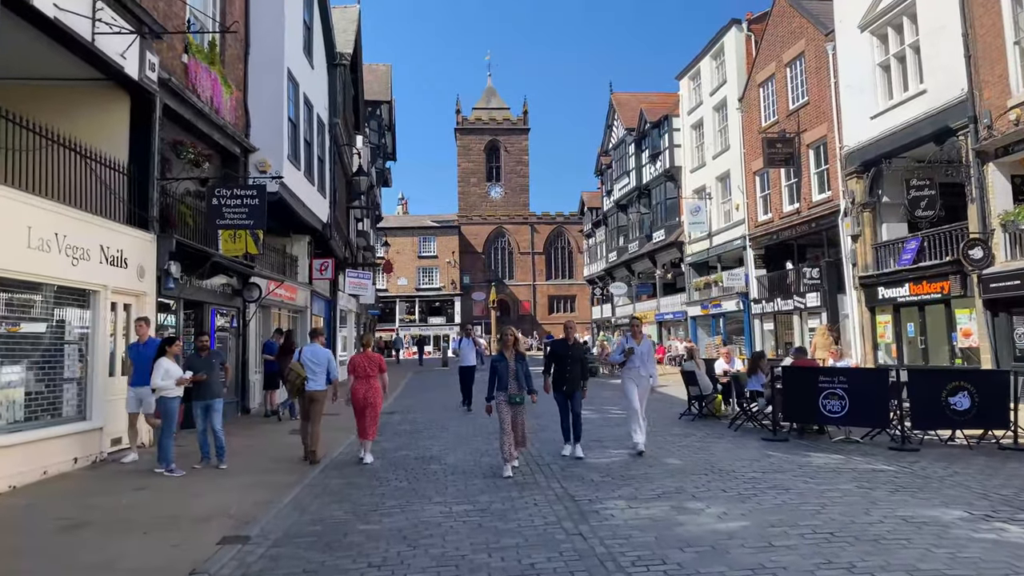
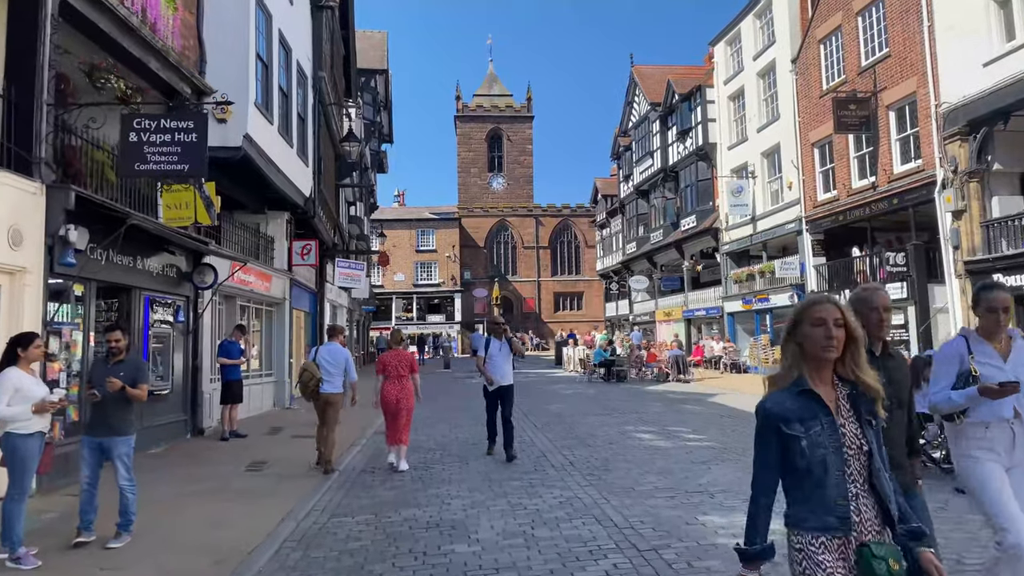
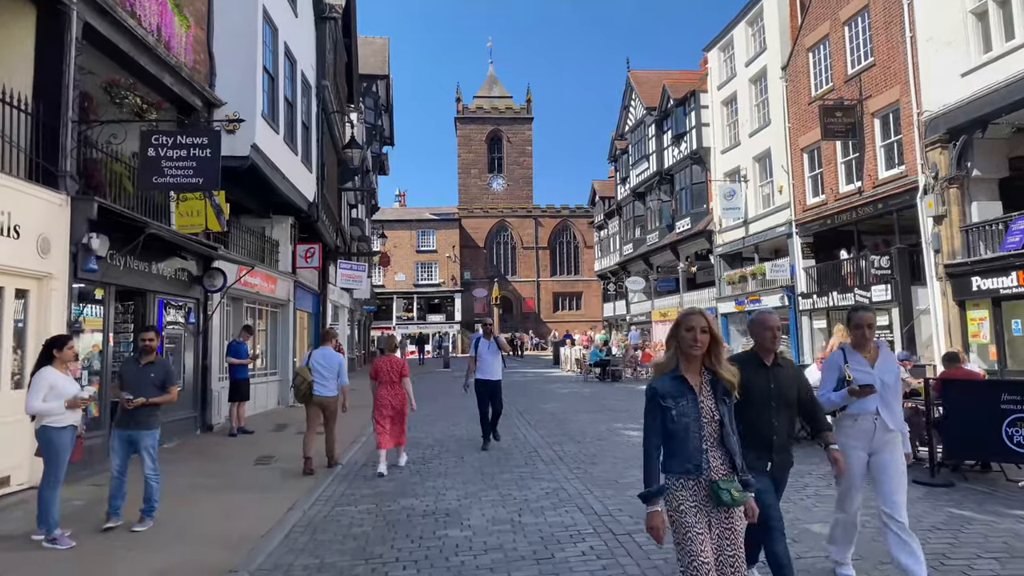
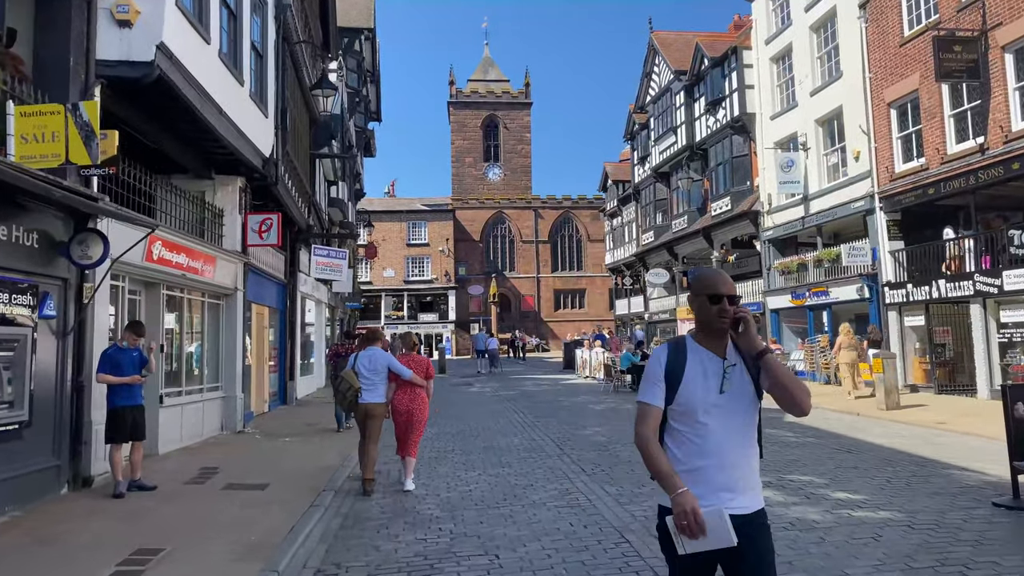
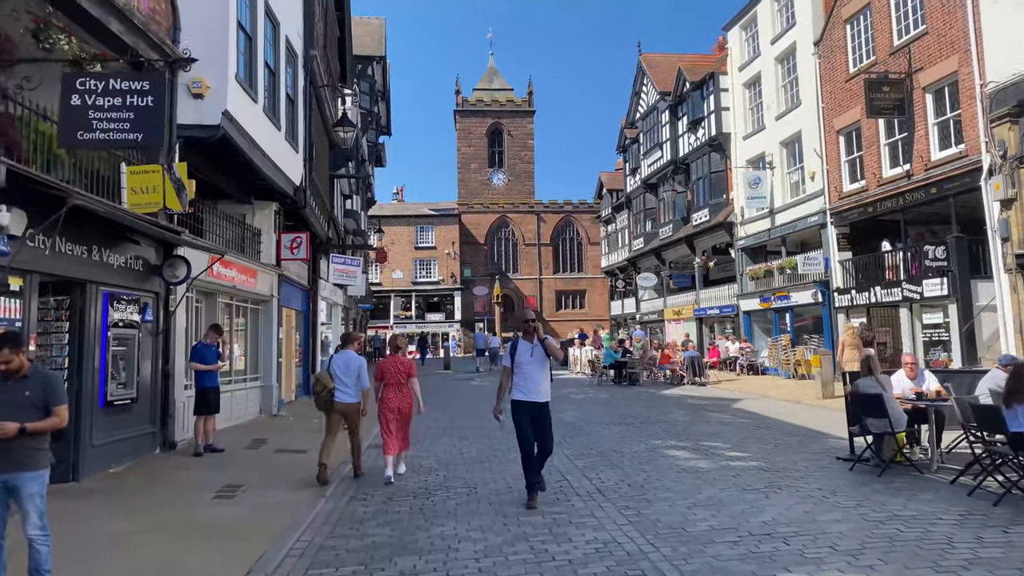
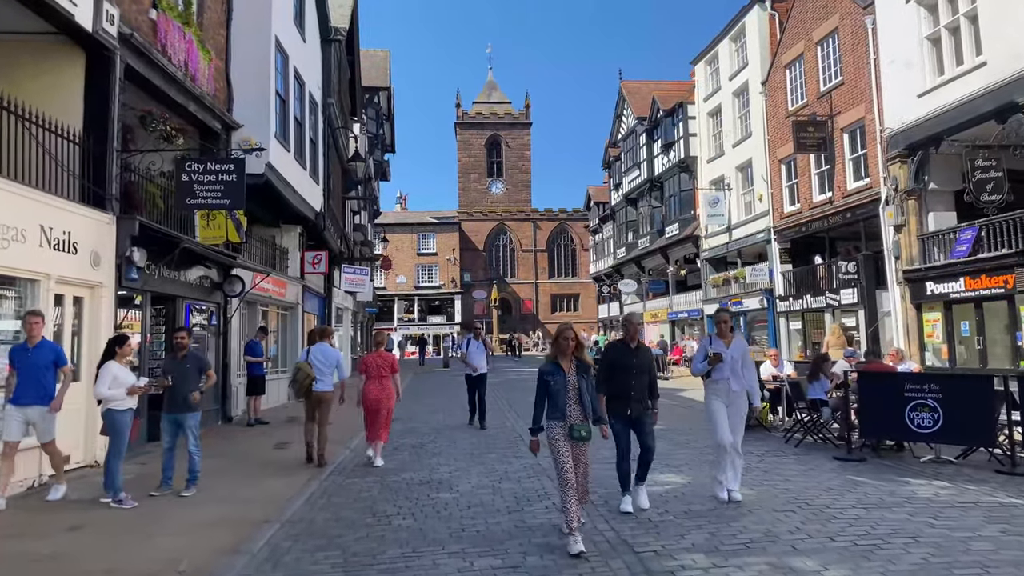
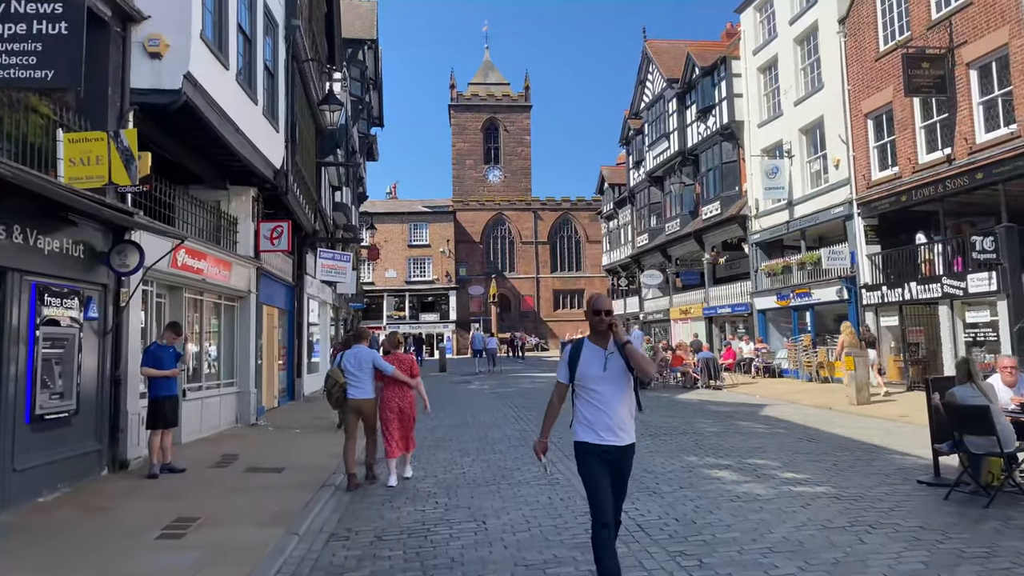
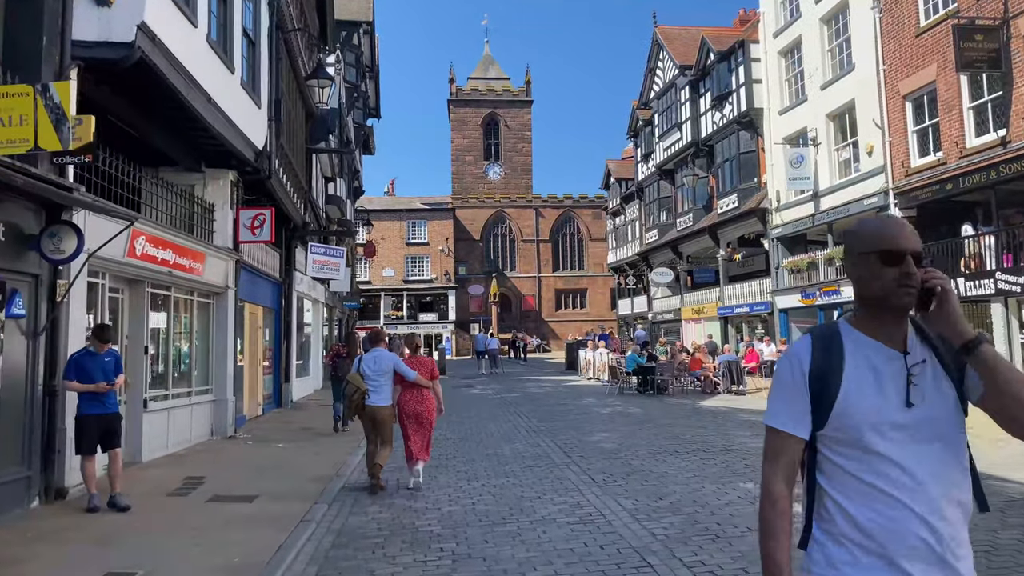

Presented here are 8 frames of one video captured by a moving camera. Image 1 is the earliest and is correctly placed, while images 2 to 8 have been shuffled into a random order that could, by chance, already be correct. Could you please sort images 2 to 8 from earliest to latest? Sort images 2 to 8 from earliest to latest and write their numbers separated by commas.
6, 3, 2, 5, 7, 4, 8
